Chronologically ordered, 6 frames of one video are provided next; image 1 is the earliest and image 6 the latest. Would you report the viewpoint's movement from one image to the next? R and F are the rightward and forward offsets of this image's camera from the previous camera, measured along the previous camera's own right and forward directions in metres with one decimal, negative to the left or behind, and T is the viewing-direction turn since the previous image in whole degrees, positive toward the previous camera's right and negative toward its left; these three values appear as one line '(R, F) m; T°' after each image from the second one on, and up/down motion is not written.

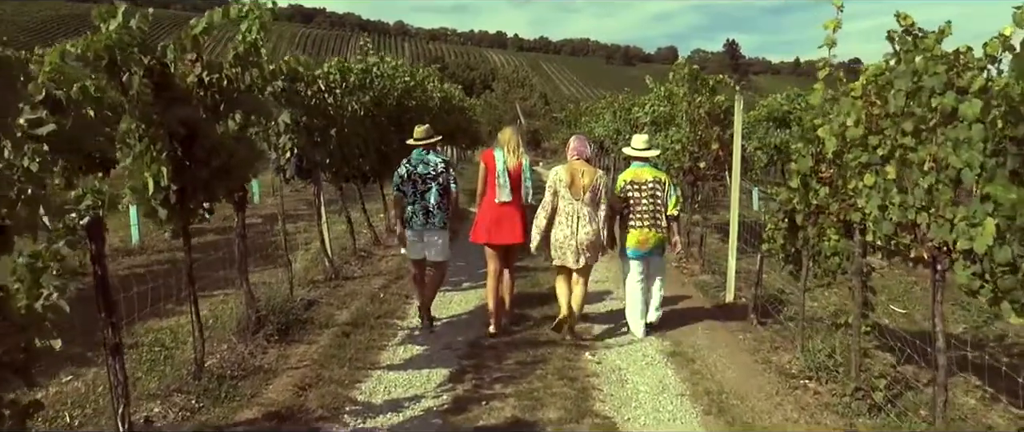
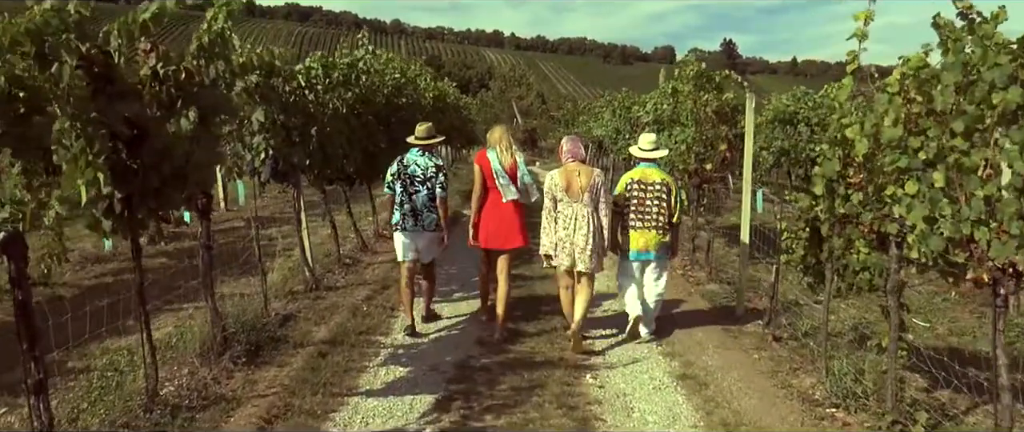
(0.0, +0.6) m; 0°
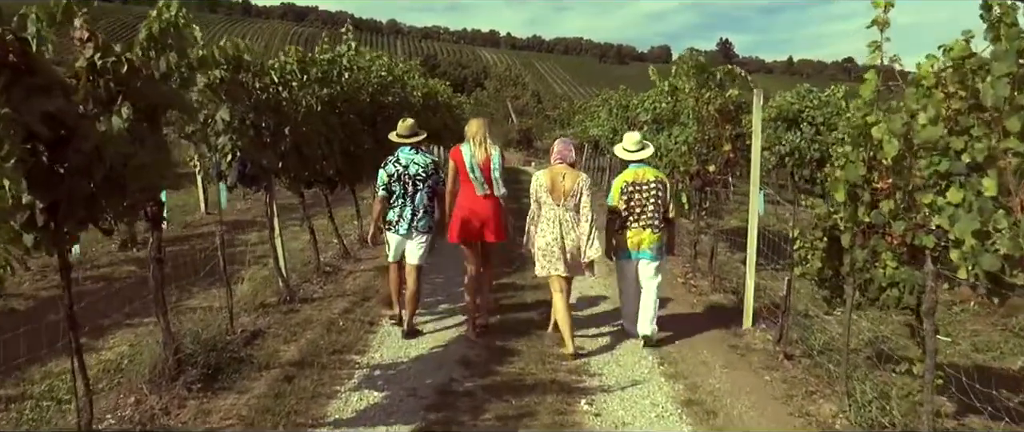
(0.0, +0.6) m; 0°
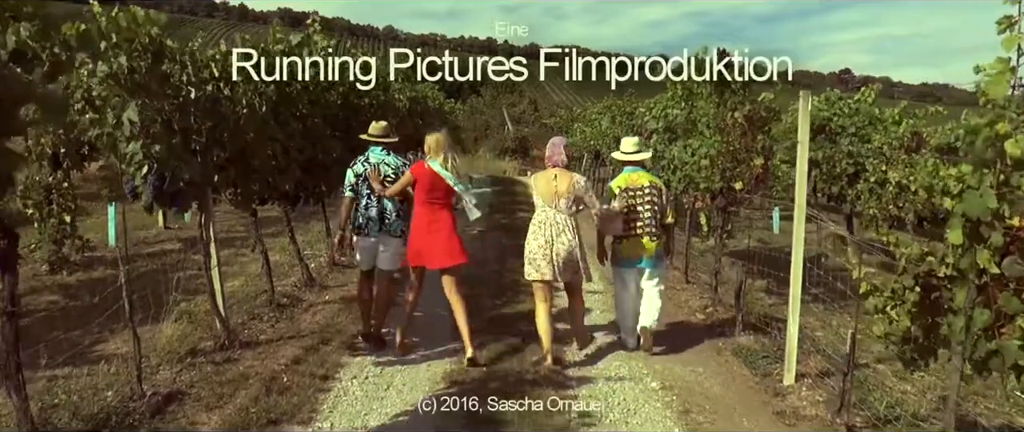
(0.0, +1.4) m; 0°
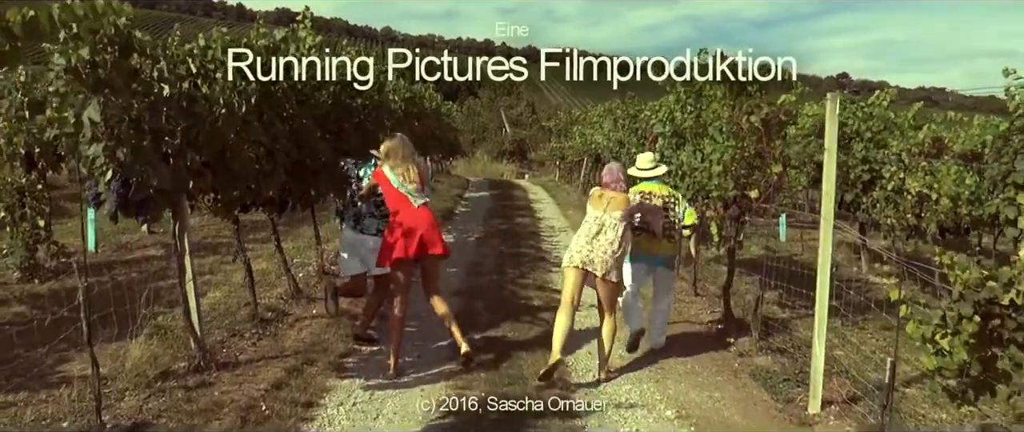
(0.0, +0.5) m; 0°
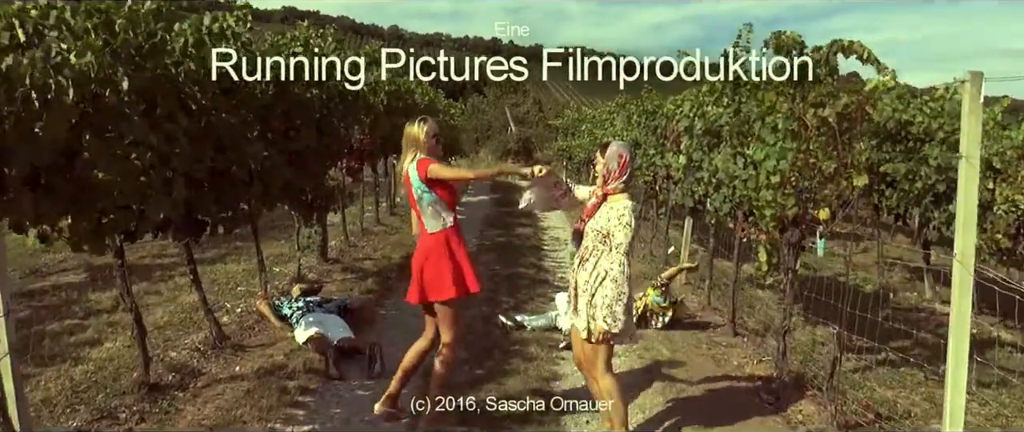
(+0.1, +1.9) m; 0°
